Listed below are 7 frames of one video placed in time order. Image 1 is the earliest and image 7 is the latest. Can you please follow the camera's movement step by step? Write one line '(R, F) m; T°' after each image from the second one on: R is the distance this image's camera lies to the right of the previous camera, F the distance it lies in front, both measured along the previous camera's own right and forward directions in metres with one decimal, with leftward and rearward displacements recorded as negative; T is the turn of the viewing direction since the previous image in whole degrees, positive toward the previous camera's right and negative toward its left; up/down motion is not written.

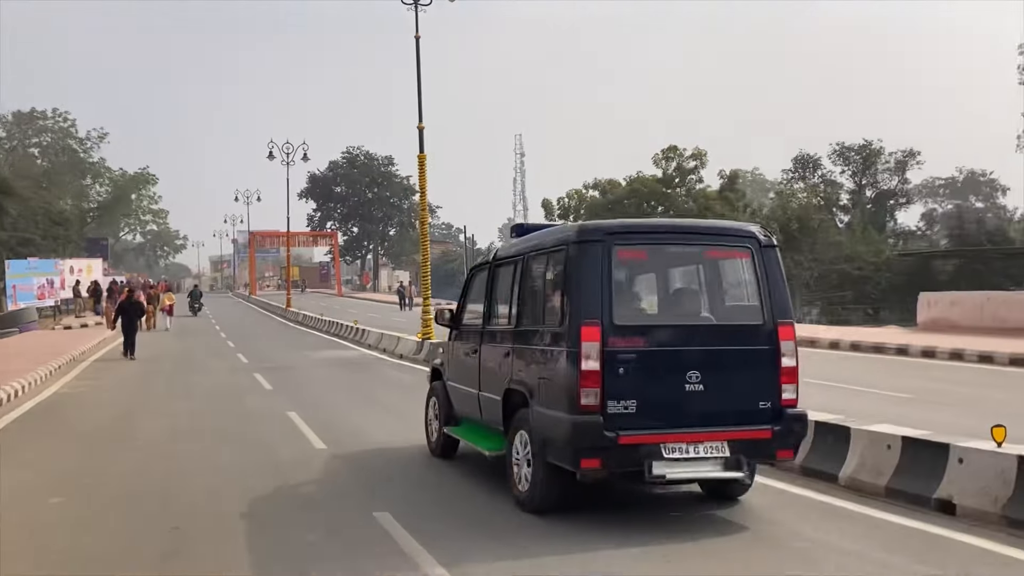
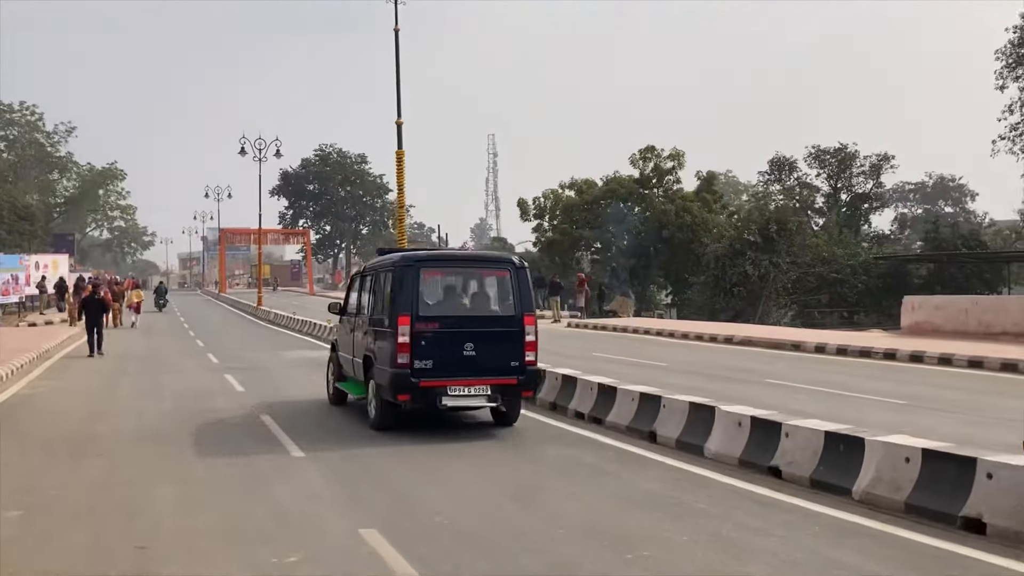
(-0.2, +0.5) m; +2°
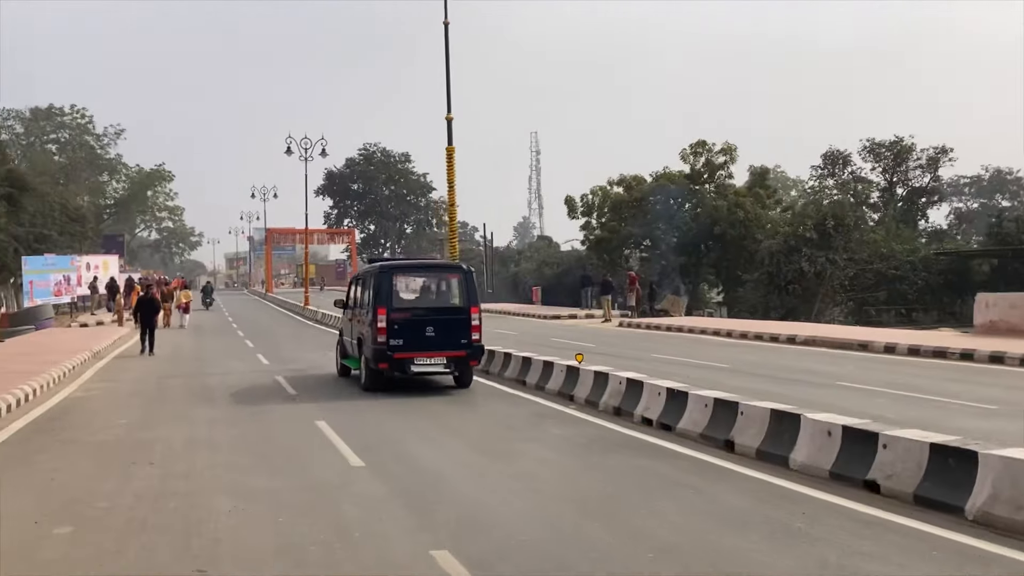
(-0.3, +0.6) m; -3°
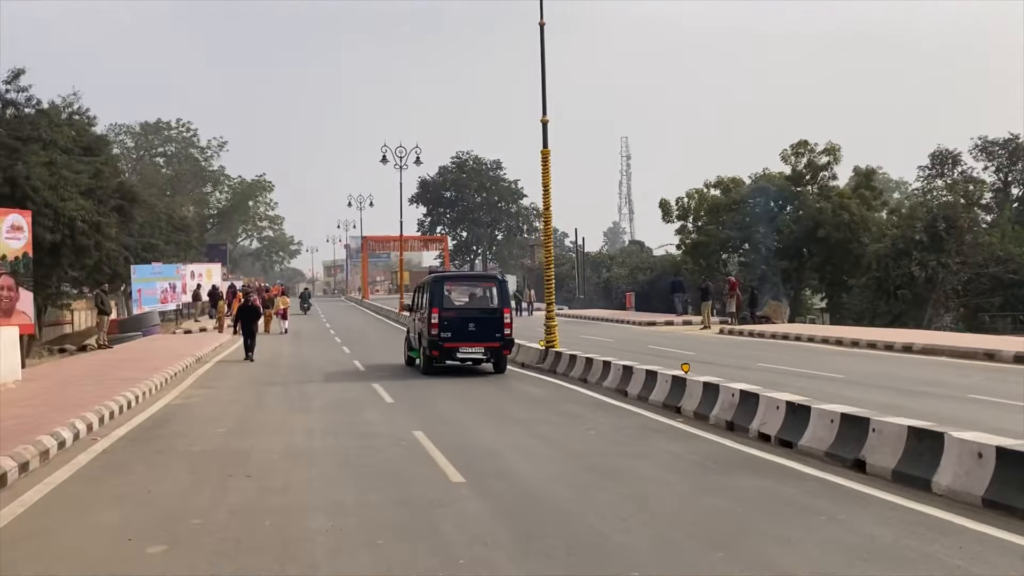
(-0.2, +0.6) m; -6°
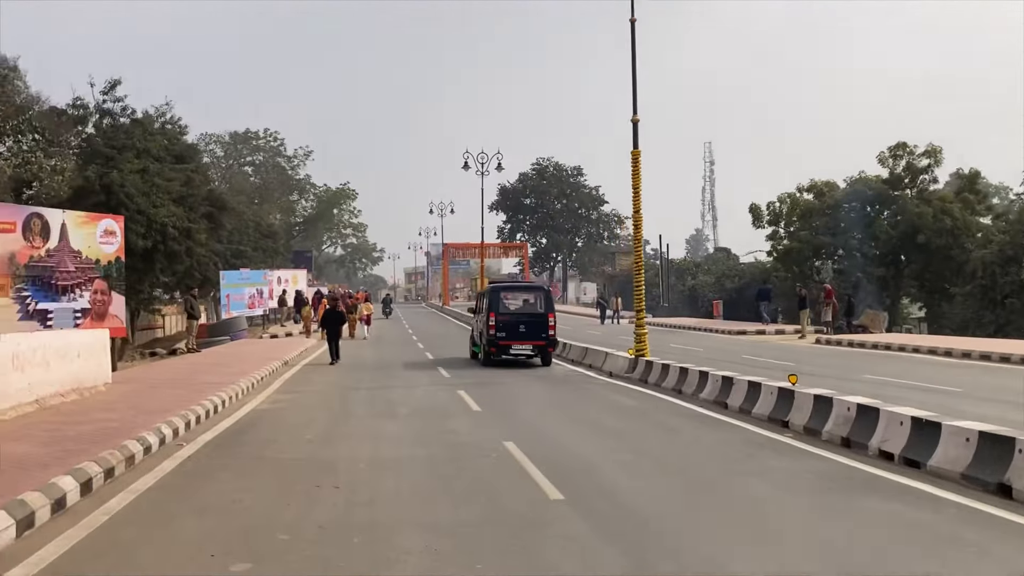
(-0.2, +0.6) m; -5°
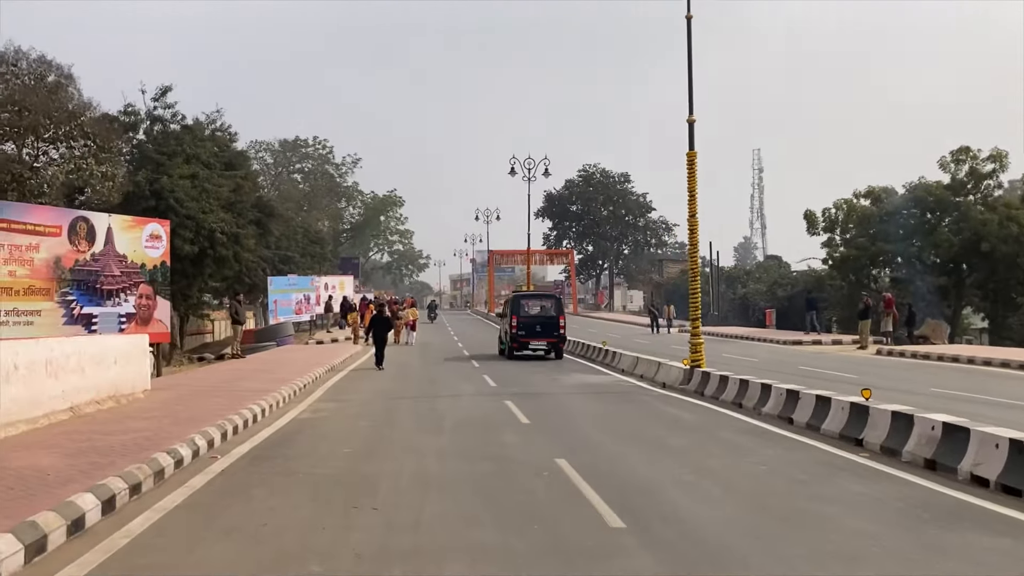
(-0.1, +0.7) m; -3°
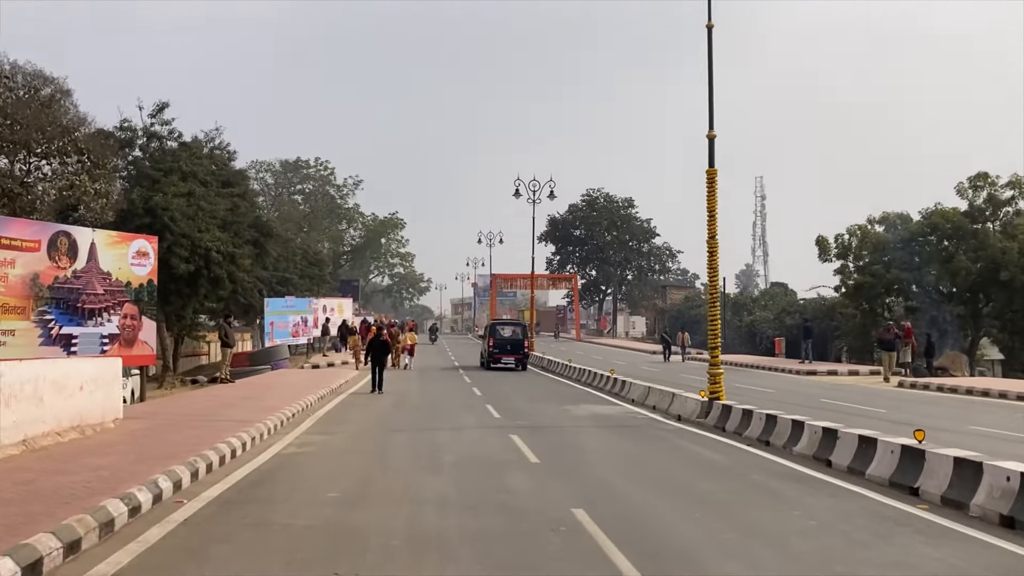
(-0.1, +1.2) m; 0°
